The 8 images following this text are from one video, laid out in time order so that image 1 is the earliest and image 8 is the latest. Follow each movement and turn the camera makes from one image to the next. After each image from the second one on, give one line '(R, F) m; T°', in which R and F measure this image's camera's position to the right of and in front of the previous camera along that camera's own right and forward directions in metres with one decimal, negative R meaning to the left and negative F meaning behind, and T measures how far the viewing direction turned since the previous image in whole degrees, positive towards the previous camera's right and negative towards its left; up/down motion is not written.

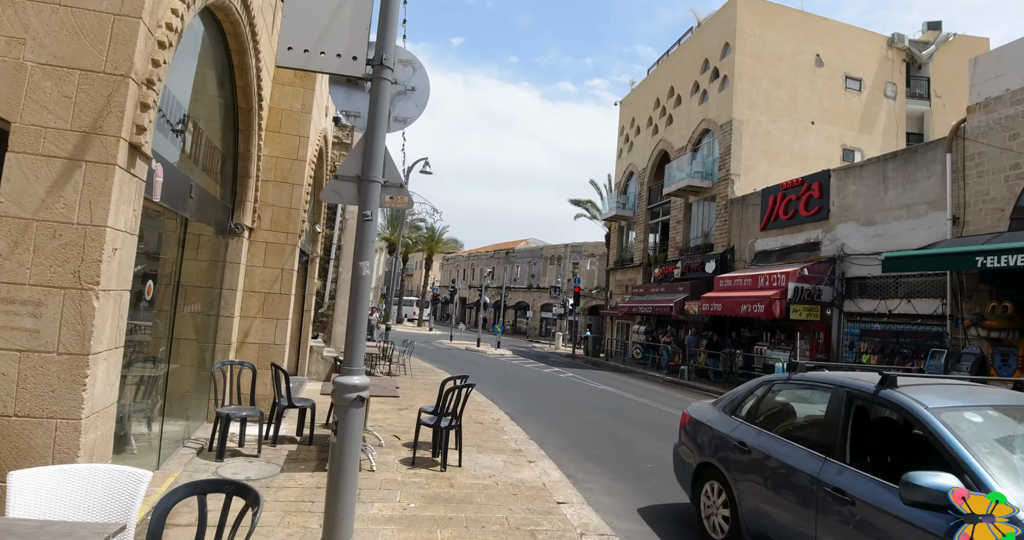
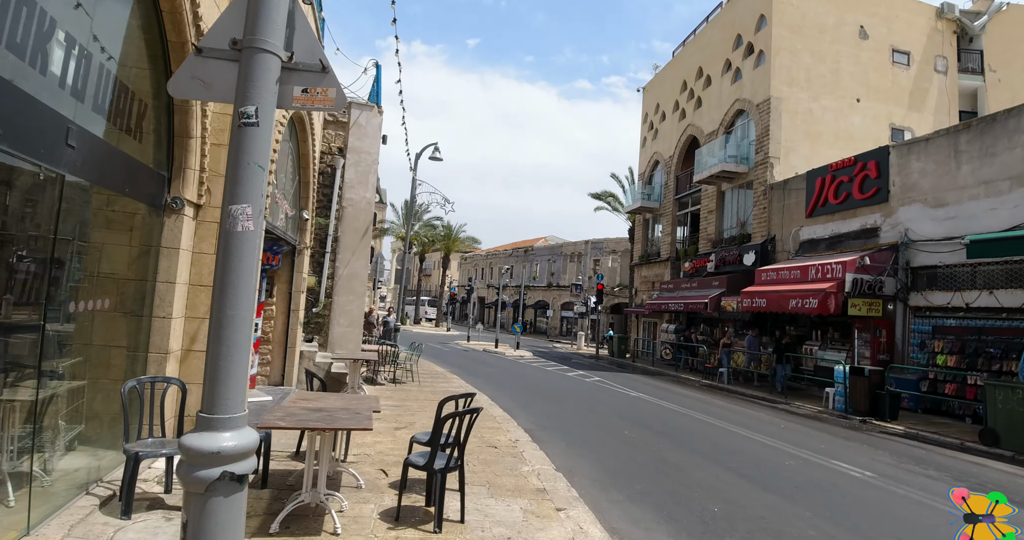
(0.0, +1.7) m; -2°
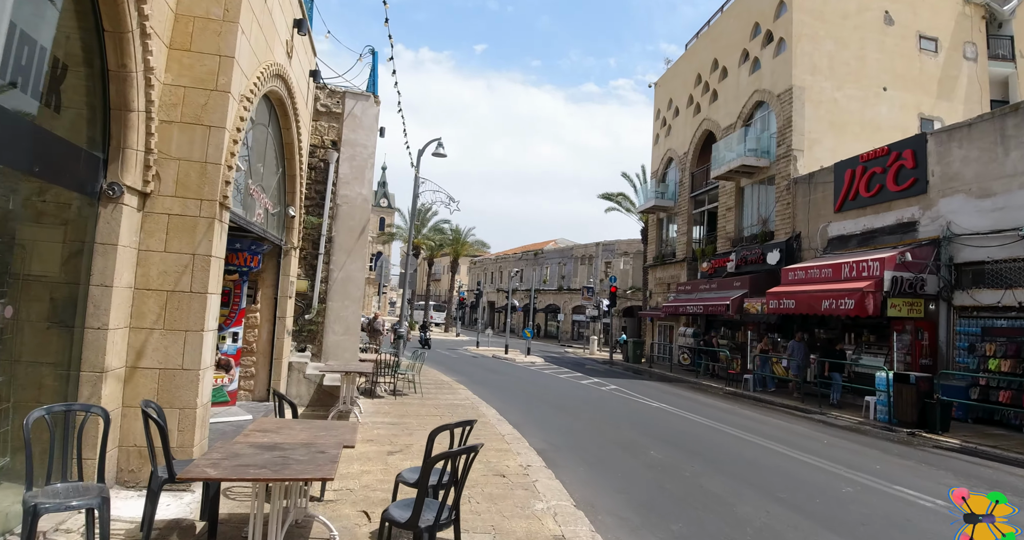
(0.0, +1.0) m; -1°
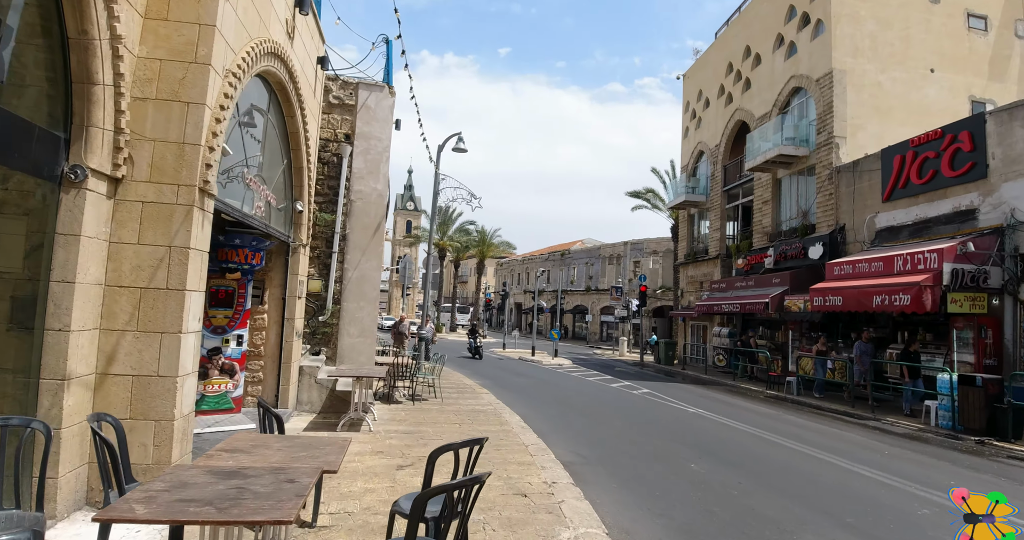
(+0.1, +0.7) m; -3°
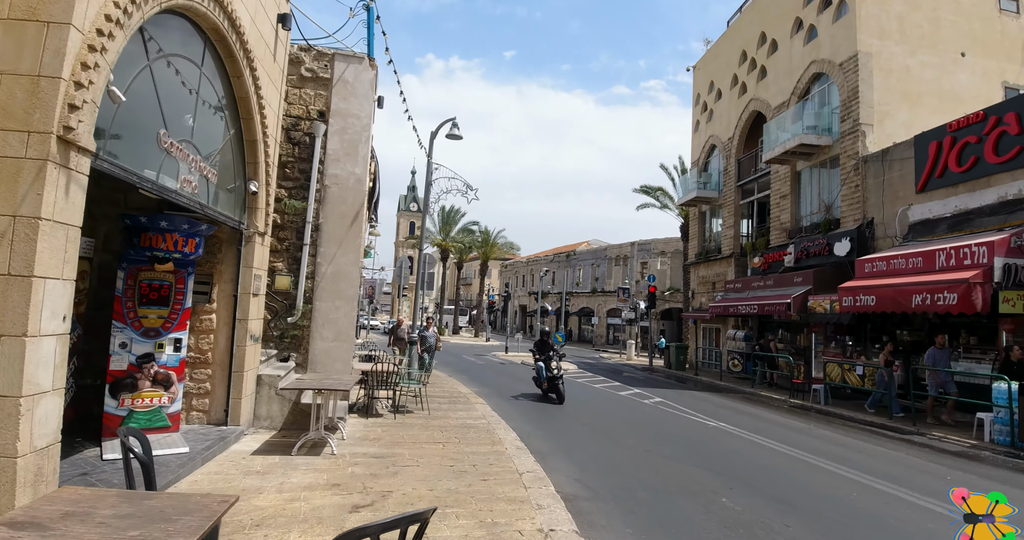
(+0.2, +1.3) m; -1°
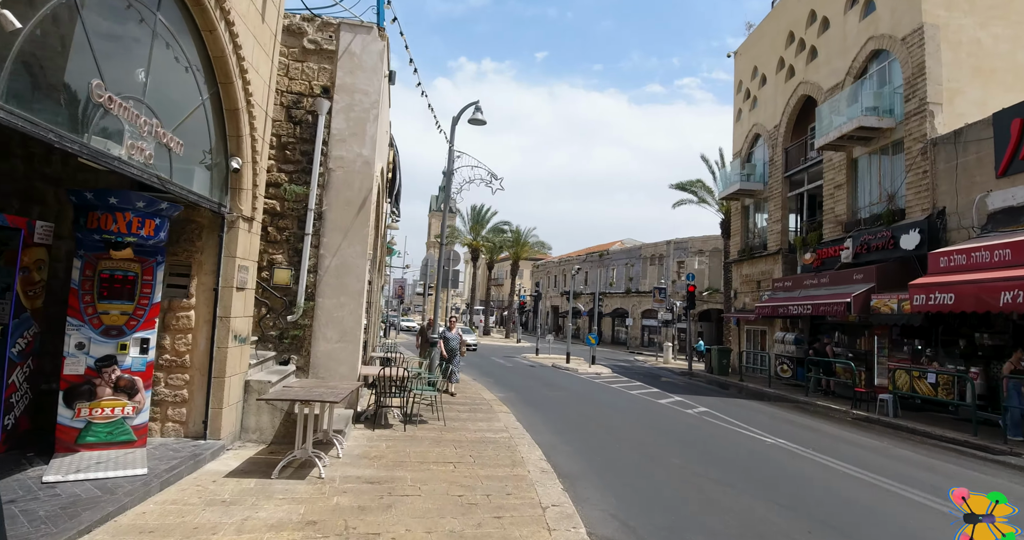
(+0.1, +1.1) m; -3°
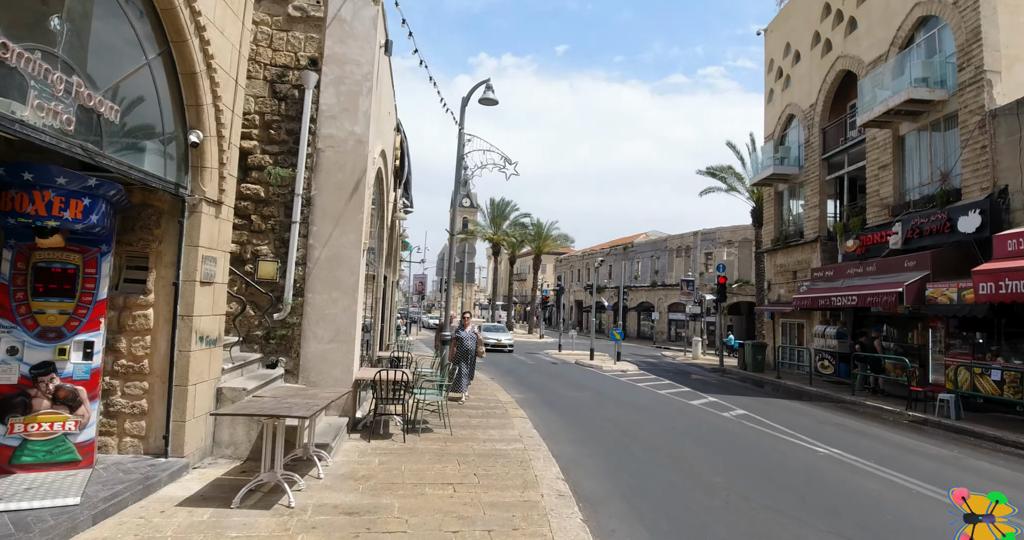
(+0.1, +1.0) m; -2°
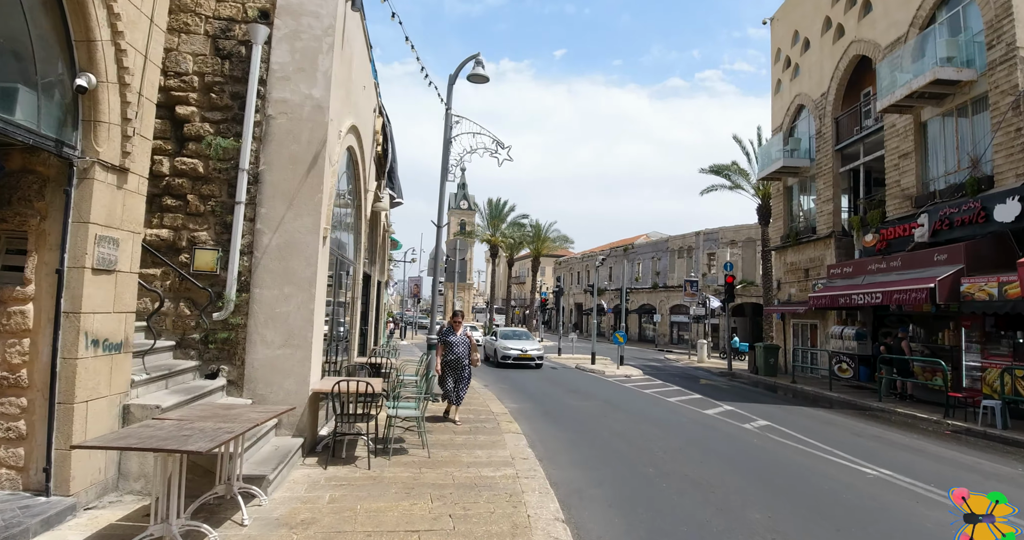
(+0.1, +1.2) m; 0°
